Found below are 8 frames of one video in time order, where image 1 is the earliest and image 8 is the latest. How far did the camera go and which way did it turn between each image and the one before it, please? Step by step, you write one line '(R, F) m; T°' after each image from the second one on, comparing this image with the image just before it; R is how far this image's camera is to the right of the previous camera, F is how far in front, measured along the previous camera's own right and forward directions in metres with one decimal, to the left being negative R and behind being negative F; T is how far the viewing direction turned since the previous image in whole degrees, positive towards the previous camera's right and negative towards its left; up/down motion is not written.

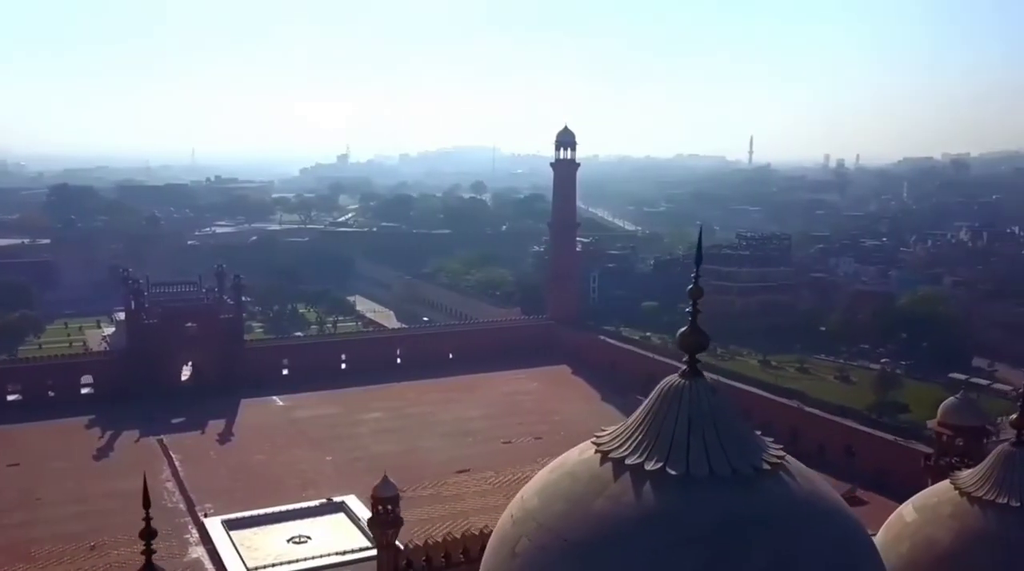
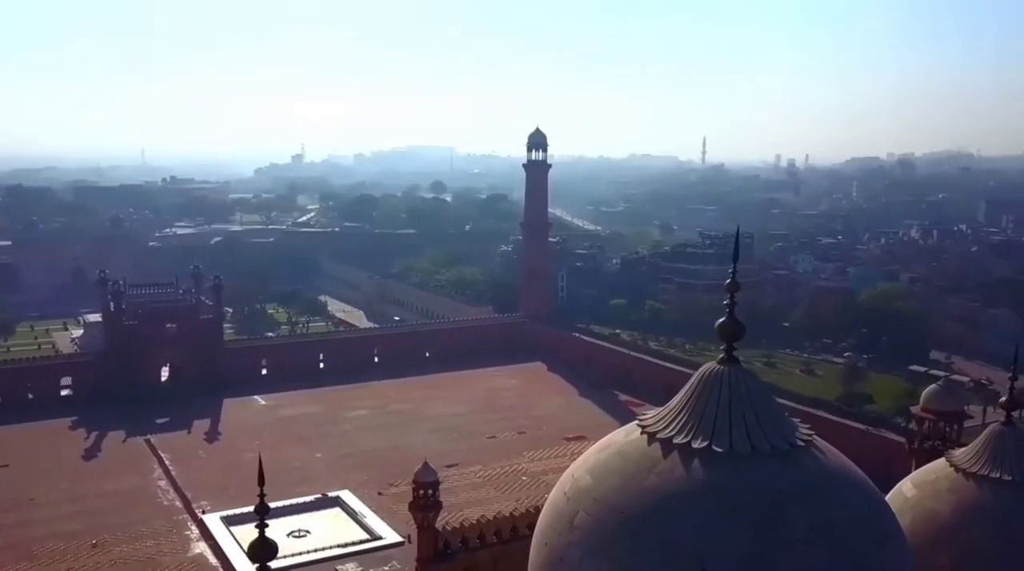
(-0.4, -0.3) m; +3°
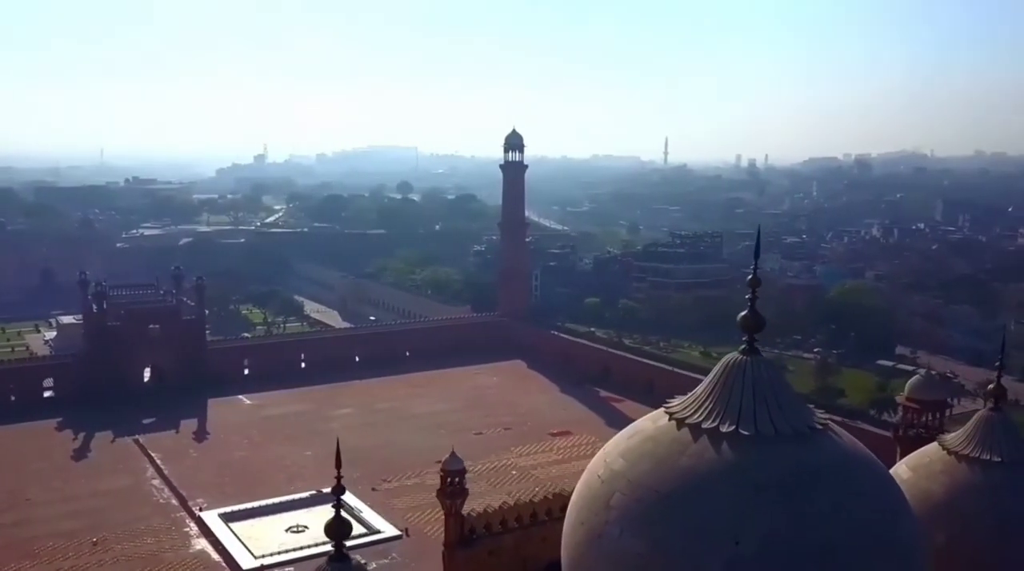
(-0.4, -0.3) m; +2°
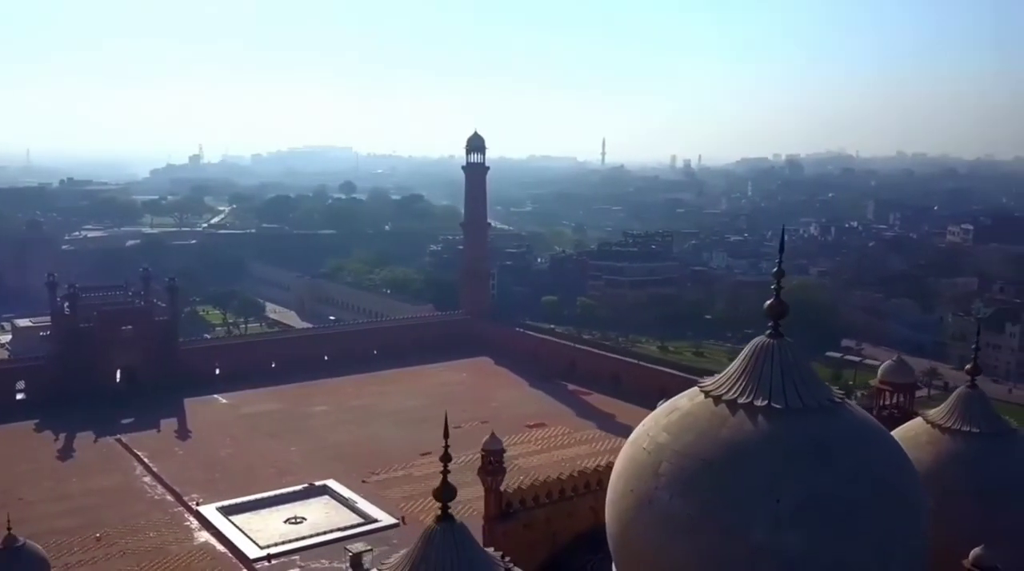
(-0.6, -0.5) m; +4°
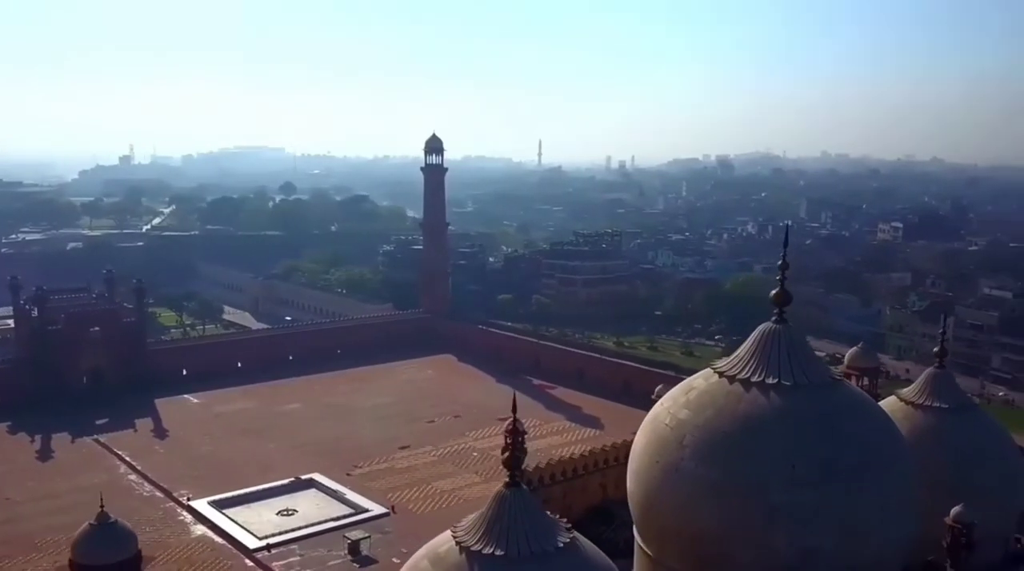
(-0.6, -0.5) m; +4°
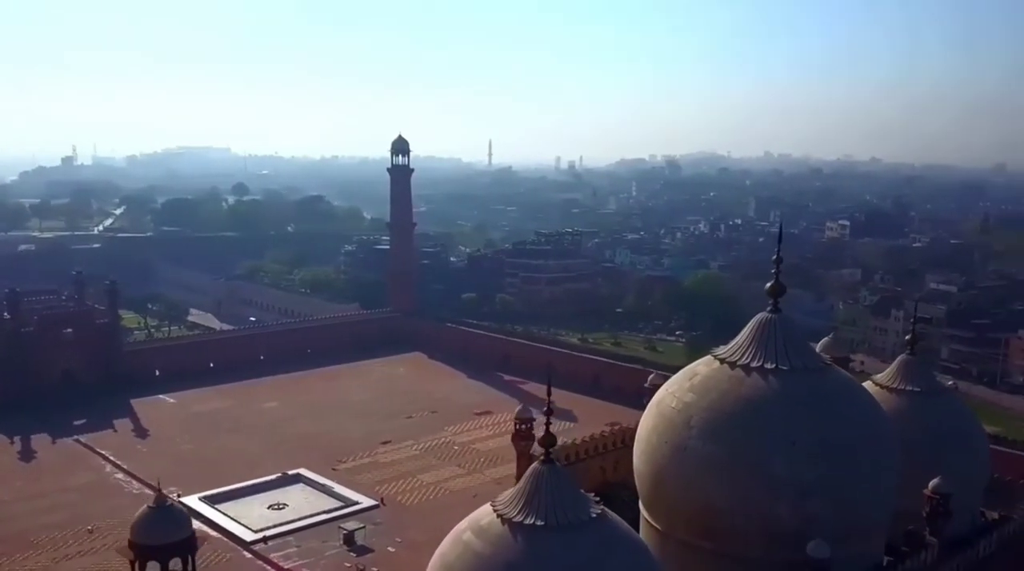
(-0.5, -0.4) m; +3°
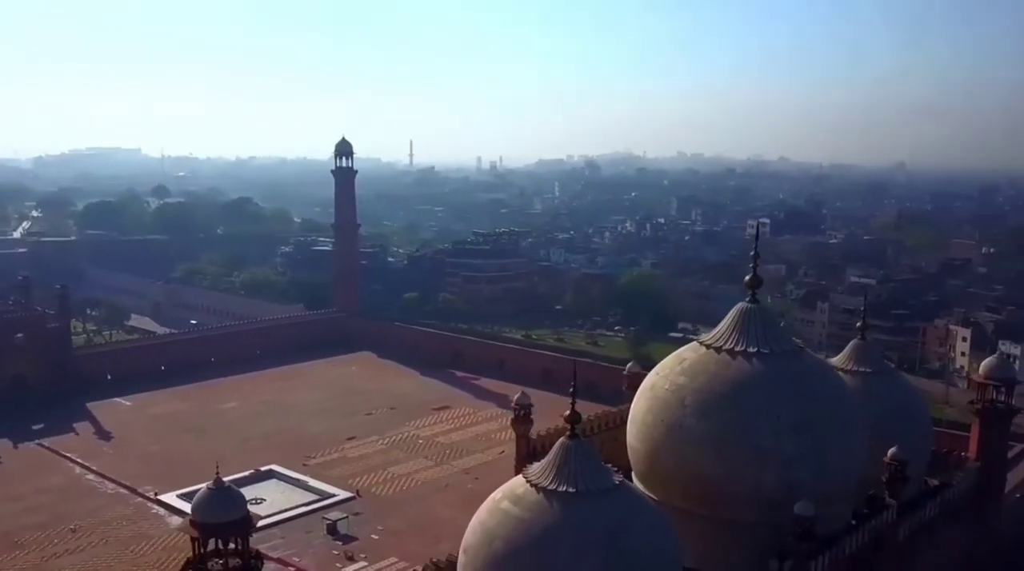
(-0.7, -0.6) m; +5°
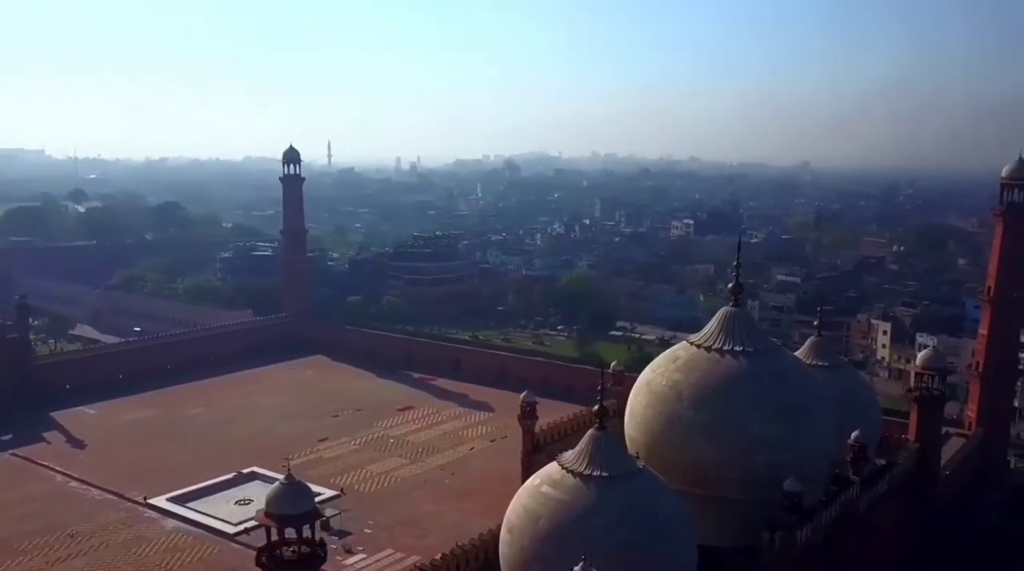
(-0.8, -0.8) m; +5°
